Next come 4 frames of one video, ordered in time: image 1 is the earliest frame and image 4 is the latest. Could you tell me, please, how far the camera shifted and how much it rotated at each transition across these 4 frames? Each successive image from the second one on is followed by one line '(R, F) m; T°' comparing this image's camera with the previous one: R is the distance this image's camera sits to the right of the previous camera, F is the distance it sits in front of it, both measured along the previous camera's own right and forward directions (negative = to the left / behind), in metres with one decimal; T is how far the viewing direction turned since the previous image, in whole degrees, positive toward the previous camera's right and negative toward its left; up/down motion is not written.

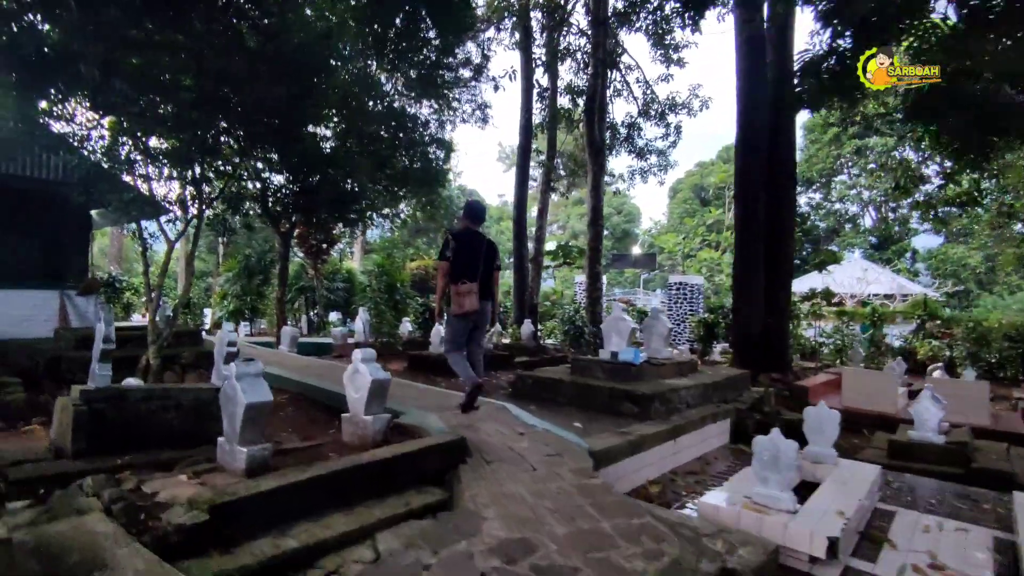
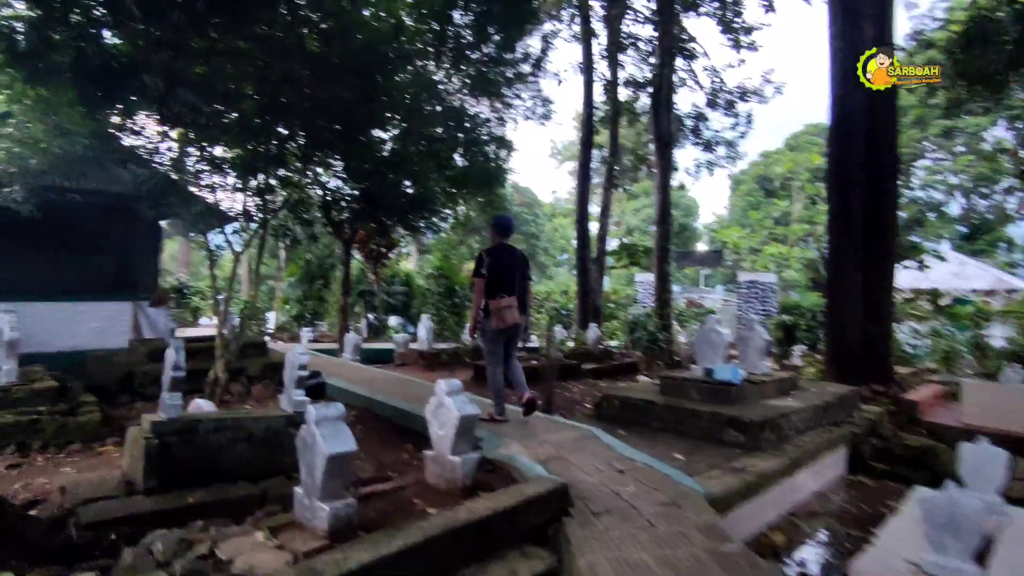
(-0.3, +0.5) m; -5°
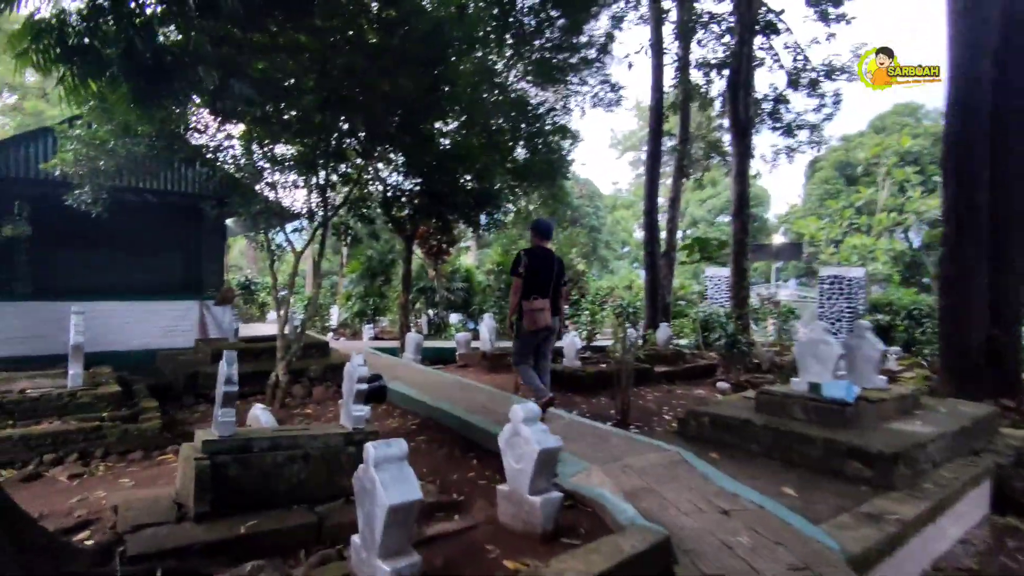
(-0.2, +0.5) m; -6°
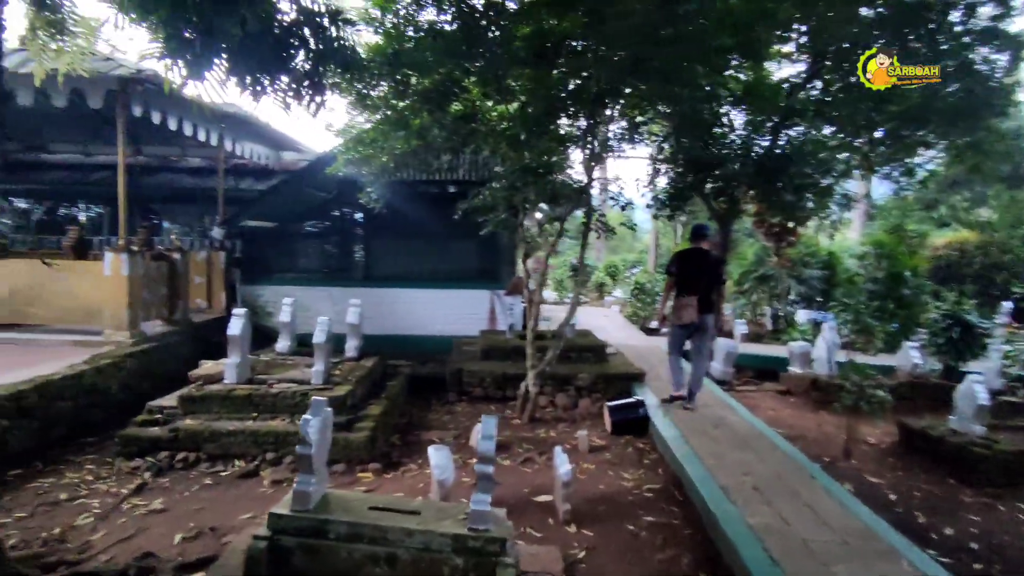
(+0.6, +2.0) m; -37°
